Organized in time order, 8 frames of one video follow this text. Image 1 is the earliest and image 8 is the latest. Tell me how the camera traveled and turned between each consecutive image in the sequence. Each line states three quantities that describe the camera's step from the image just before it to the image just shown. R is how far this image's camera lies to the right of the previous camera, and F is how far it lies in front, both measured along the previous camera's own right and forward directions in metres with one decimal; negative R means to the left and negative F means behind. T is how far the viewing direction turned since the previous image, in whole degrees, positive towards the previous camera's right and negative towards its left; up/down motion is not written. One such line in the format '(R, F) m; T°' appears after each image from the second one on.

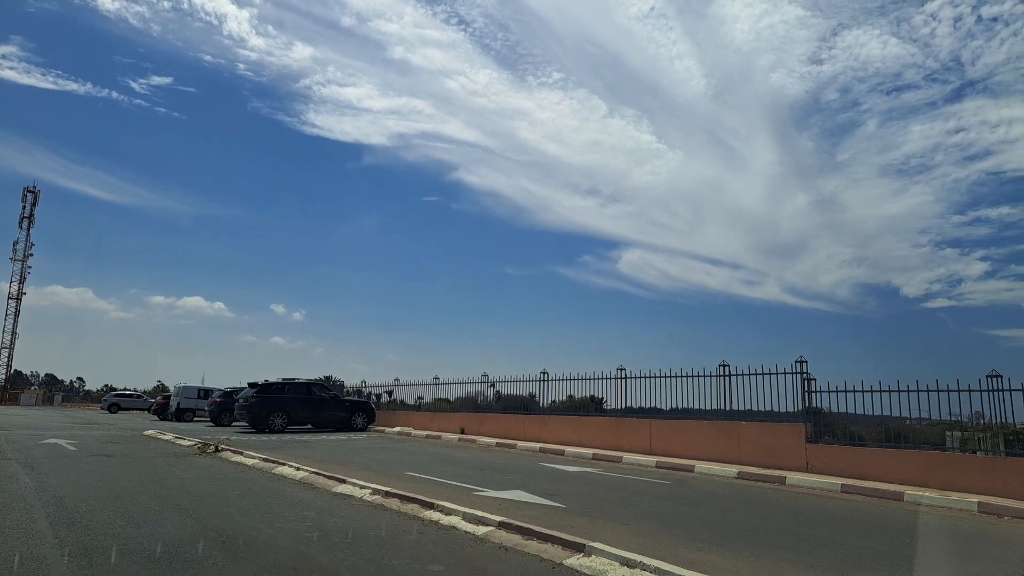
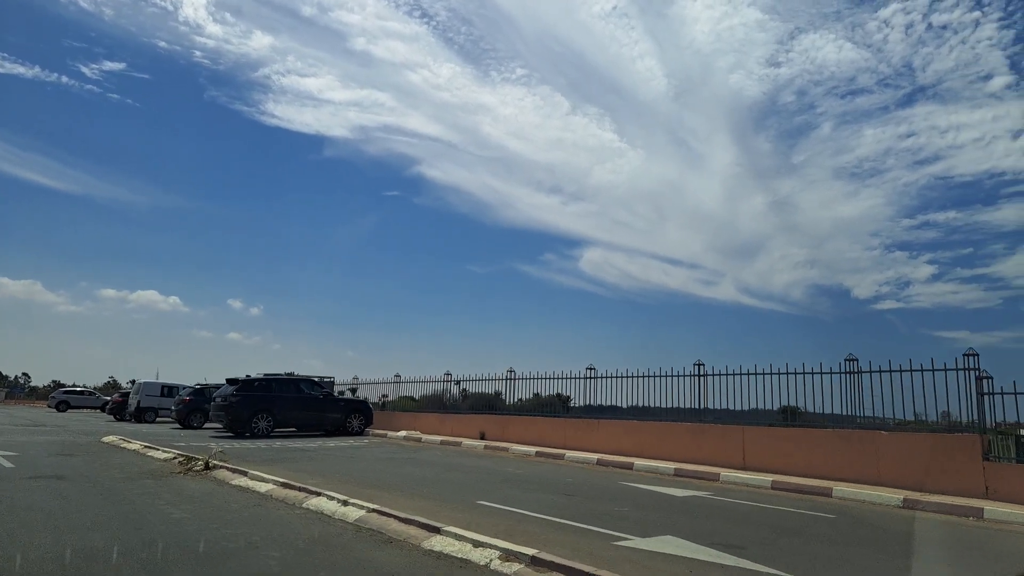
(-2.0, +3.4) m; +3°
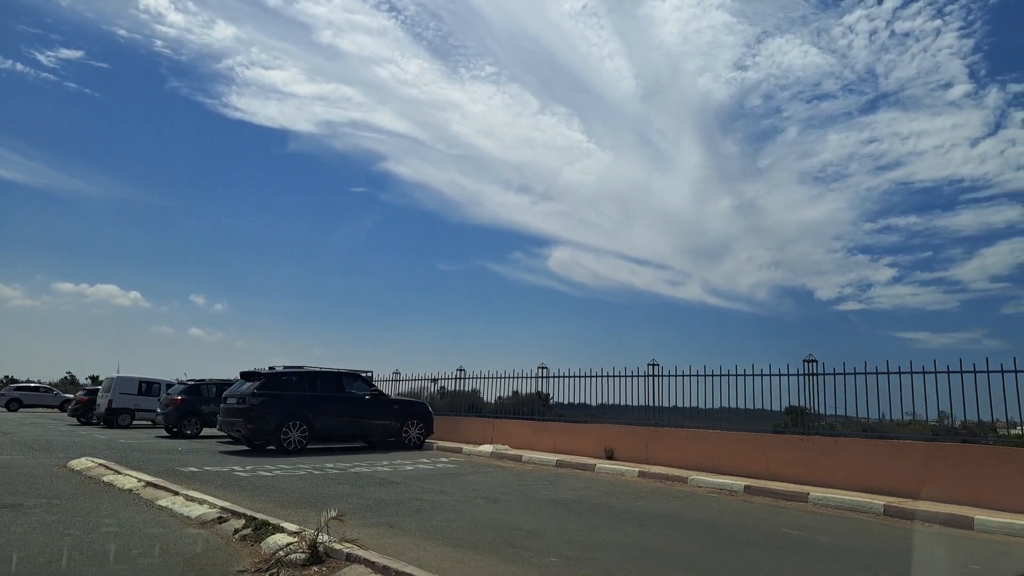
(-3.7, +5.9) m; +3°
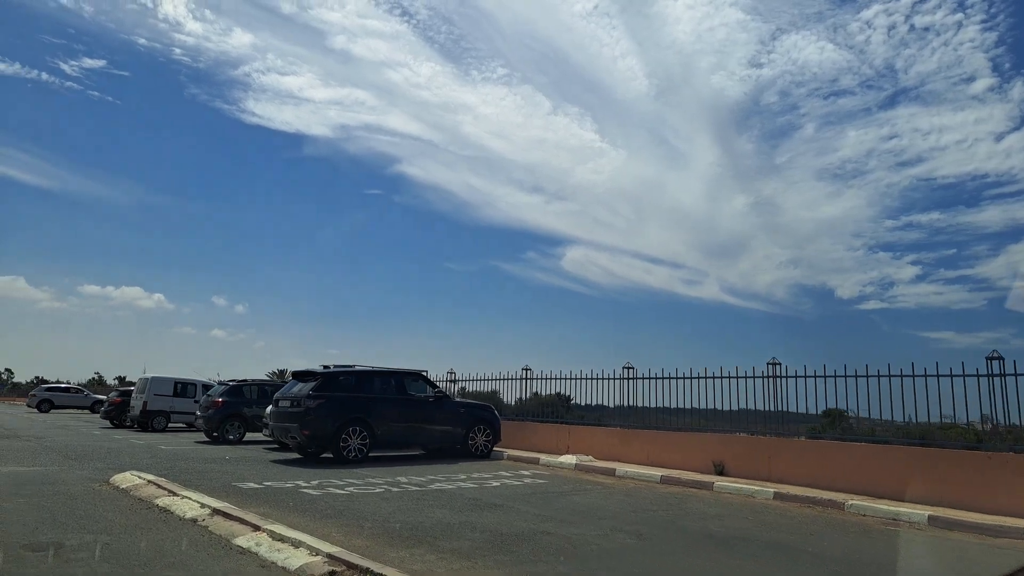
(-1.4, +1.8) m; -1°
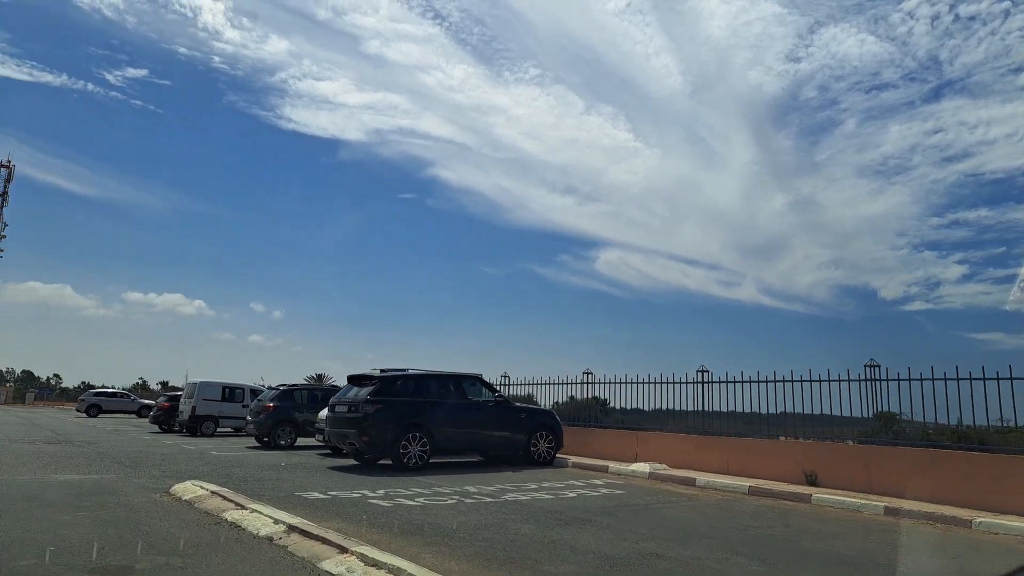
(-0.7, +0.8) m; -3°
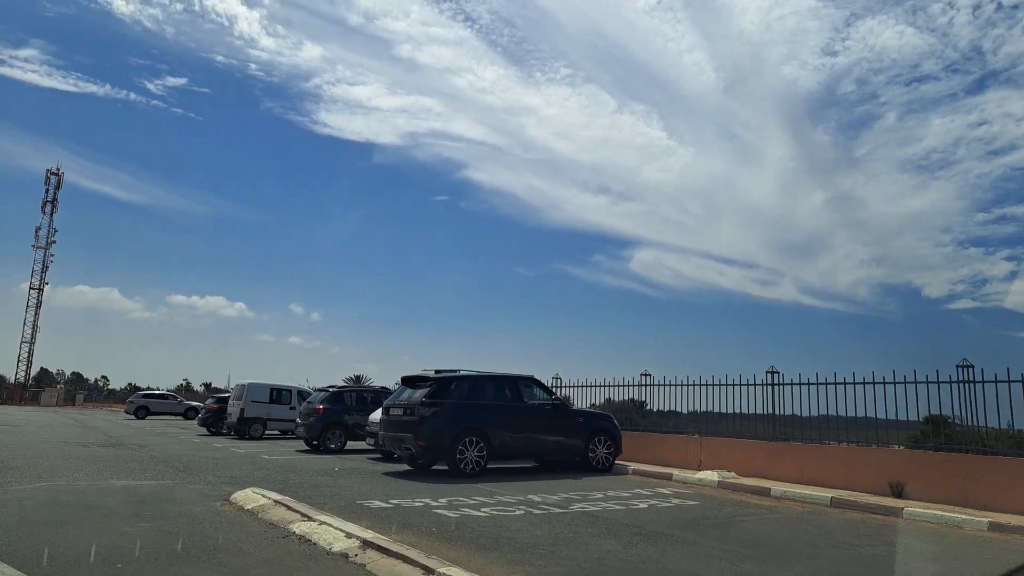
(-0.5, +0.5) m; -3°
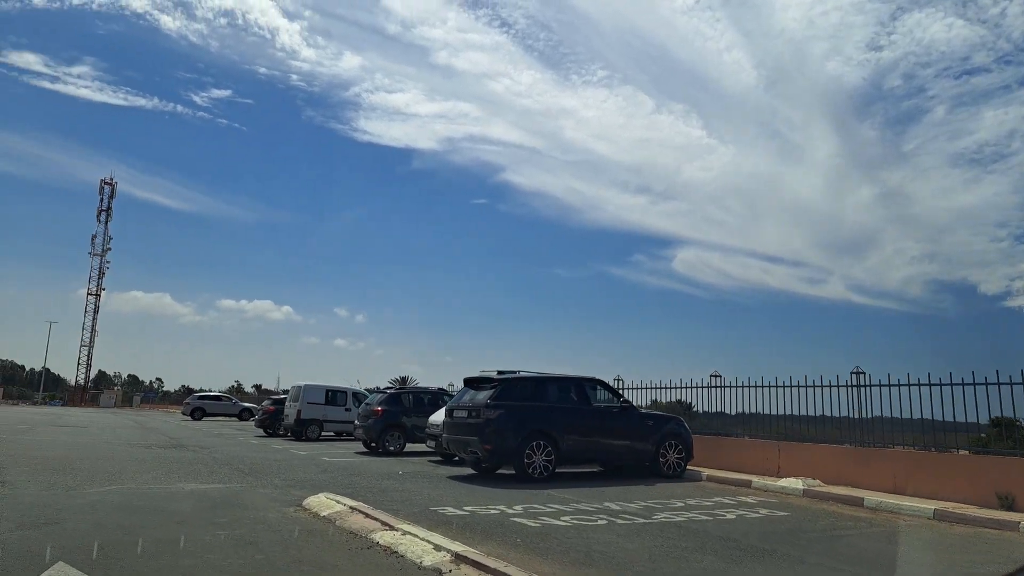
(-0.5, +0.3) m; -3°
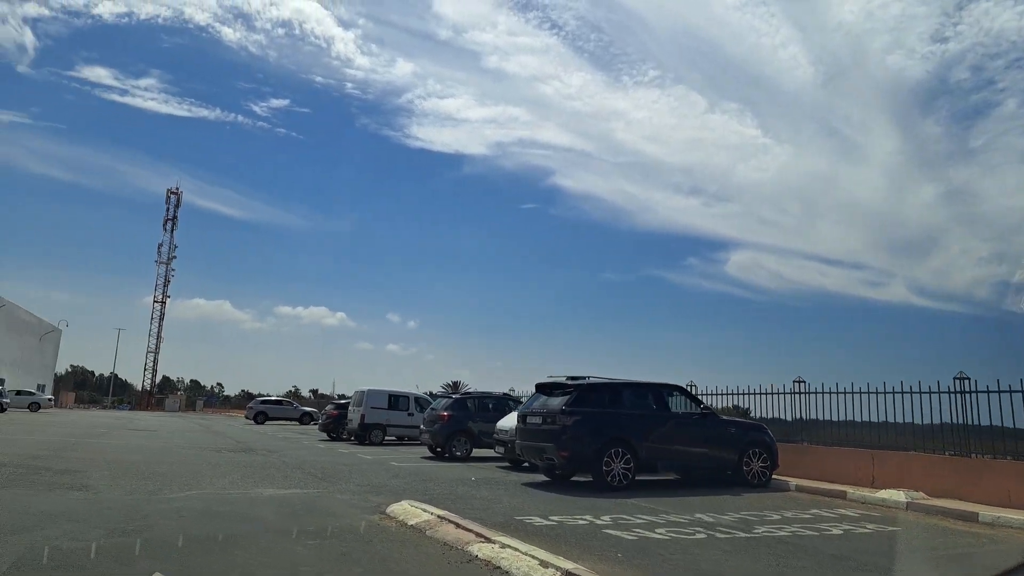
(+0.3, -2.3) m; -4°
